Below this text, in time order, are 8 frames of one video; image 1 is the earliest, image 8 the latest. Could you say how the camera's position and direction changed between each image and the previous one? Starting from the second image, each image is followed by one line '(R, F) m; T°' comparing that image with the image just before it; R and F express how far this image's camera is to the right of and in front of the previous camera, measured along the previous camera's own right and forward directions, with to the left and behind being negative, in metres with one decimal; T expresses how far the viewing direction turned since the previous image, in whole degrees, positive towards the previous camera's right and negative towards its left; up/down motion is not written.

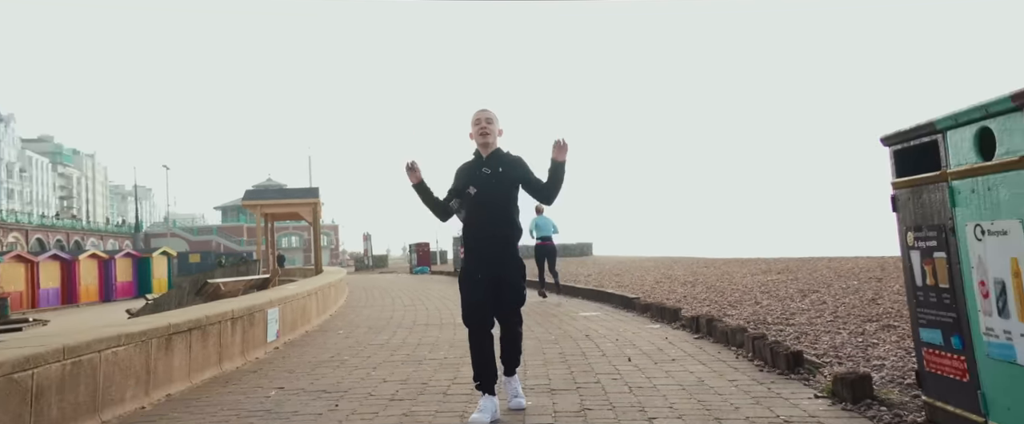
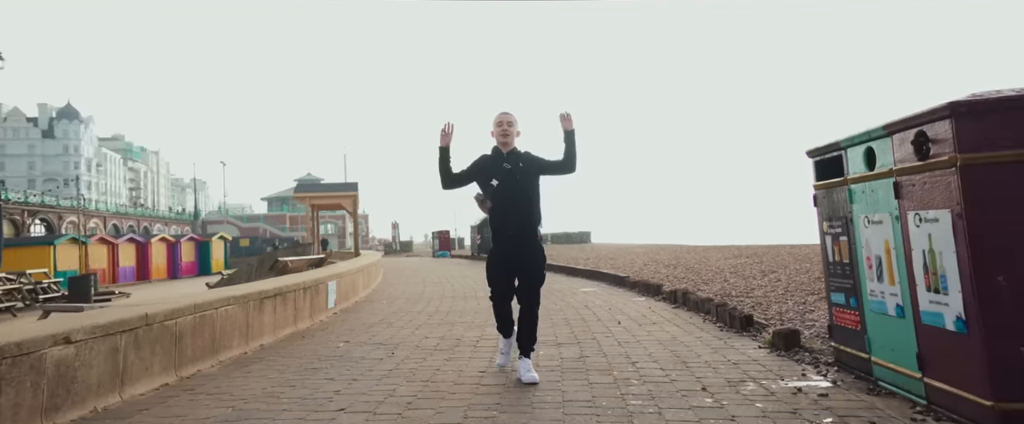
(+0.1, -1.1) m; -3°
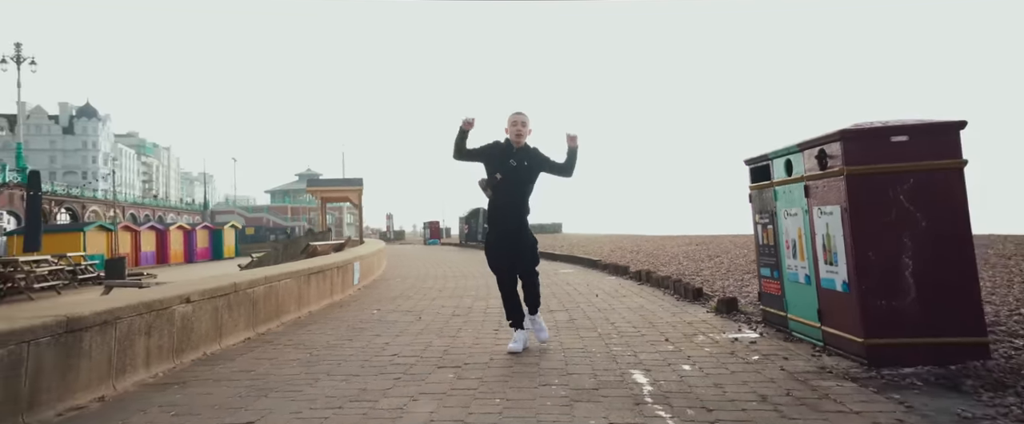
(-0.2, -1.3) m; +1°
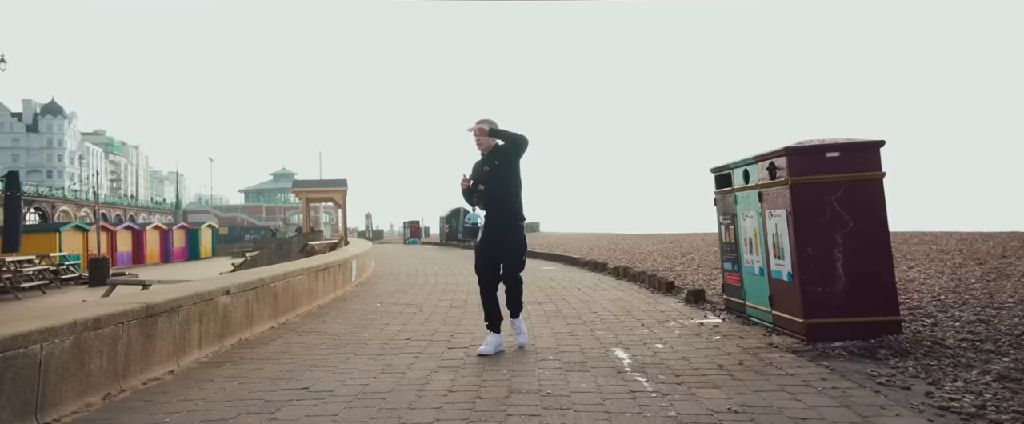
(-0.2, -0.8) m; +2°
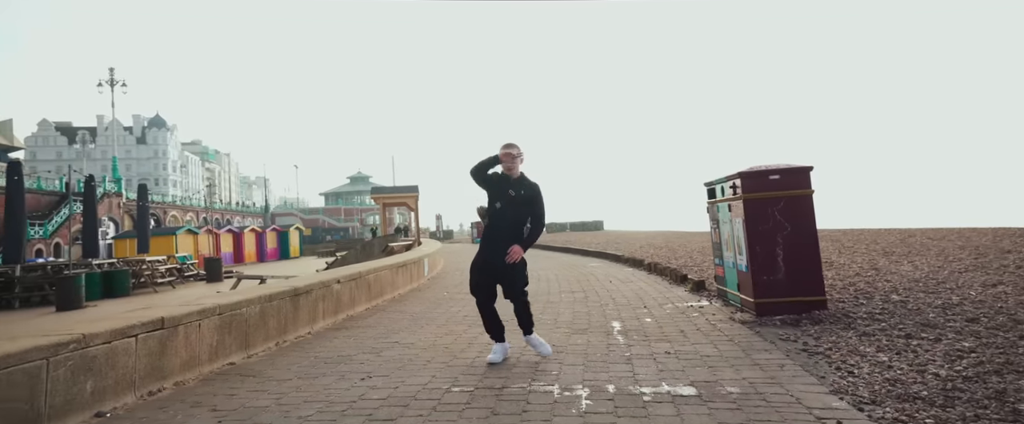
(+0.5, -2.1) m; -6°
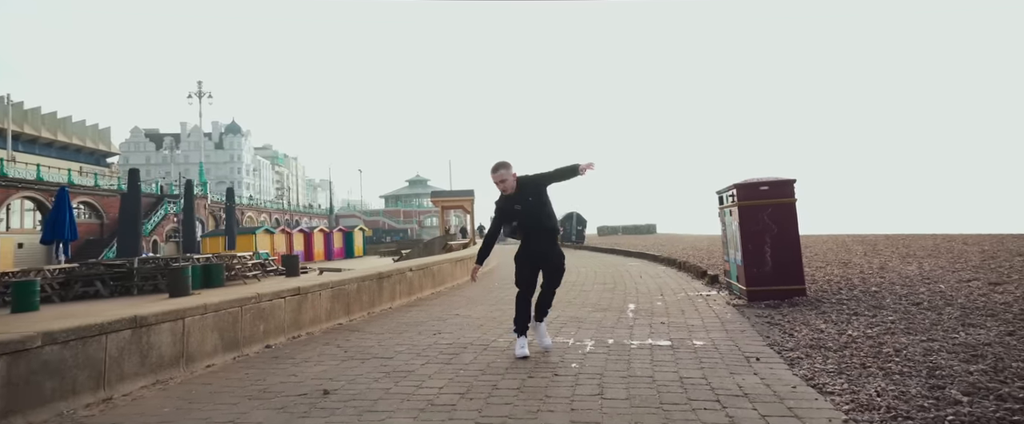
(+0.3, -1.9) m; -5°
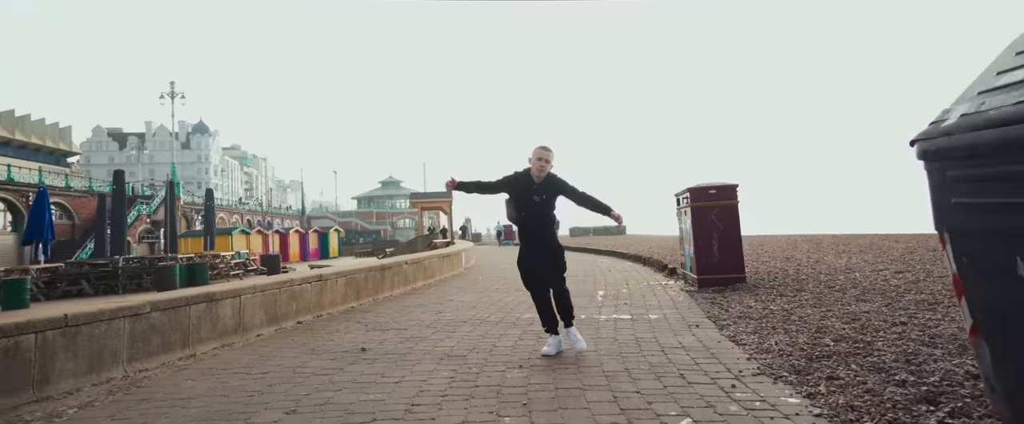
(-0.2, -1.4) m; +3°
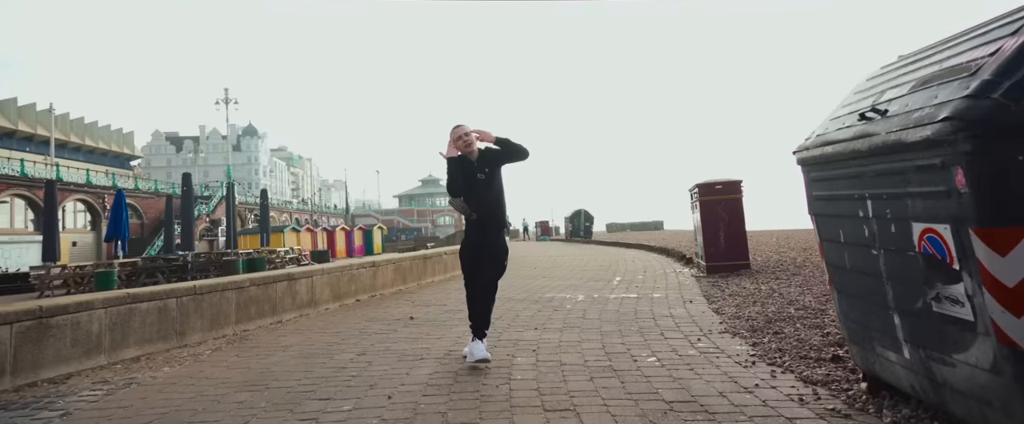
(+0.2, -1.3) m; -3°
